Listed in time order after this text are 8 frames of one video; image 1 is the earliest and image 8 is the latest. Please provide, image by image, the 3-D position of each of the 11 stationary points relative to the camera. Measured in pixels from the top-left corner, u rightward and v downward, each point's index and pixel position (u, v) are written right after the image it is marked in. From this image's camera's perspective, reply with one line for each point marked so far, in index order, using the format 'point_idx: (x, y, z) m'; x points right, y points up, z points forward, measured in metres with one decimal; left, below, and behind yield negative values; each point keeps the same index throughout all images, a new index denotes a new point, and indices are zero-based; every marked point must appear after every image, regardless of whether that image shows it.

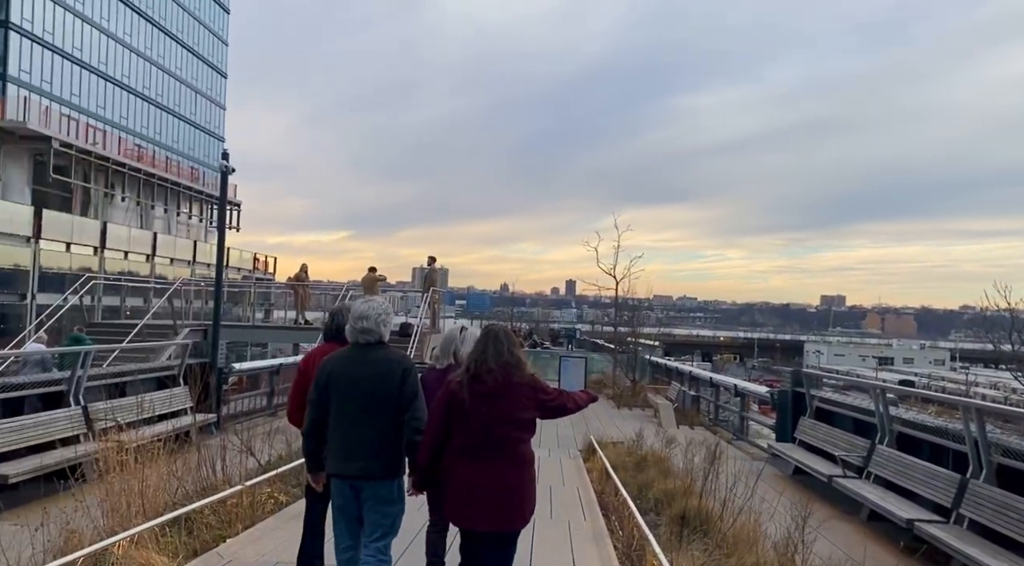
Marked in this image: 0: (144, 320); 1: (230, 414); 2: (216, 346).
0: (-9.3, -1.0, +19.5) m
1: (-4.9, -2.3, +13.5) m
2: (-4.8, -1.0, +12.4) m
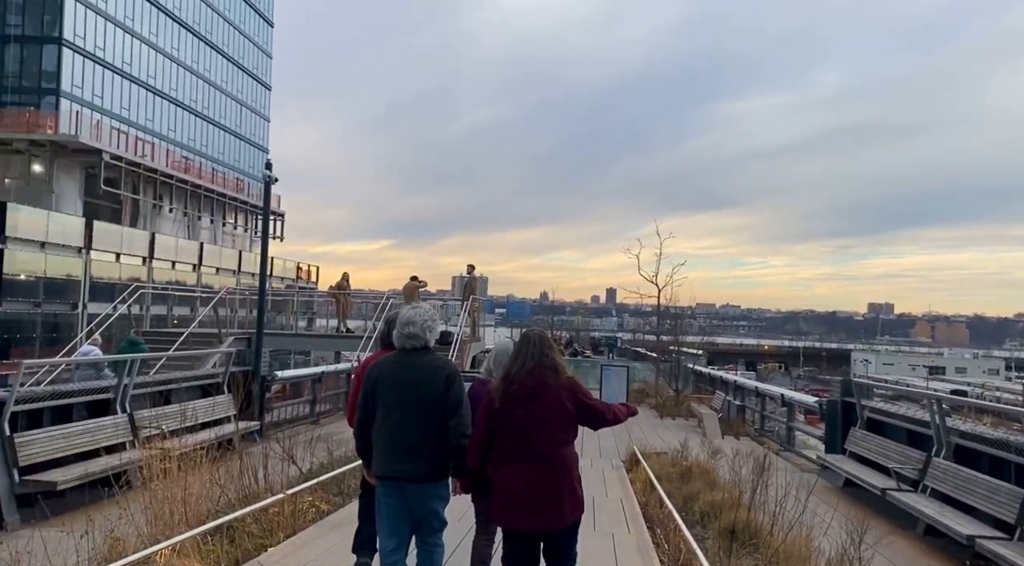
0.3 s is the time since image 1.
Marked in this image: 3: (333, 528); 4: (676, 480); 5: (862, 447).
0: (-8.3, -1.2, +19.8) m
1: (-4.2, -2.5, +13.6) m
2: (-4.1, -1.2, +12.5) m
3: (-1.3, -1.8, +5.7) m
4: (+1.8, -2.1, +8.2) m
5: (+4.2, -2.0, +9.3) m
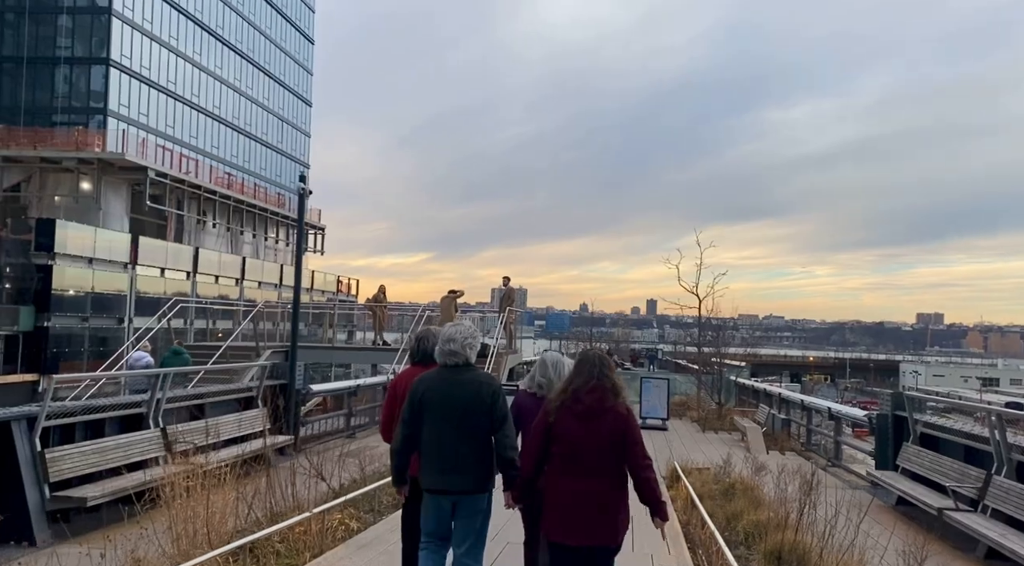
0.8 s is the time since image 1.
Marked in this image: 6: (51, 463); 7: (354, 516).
0: (-7.4, -1.5, +20.0) m
1: (-3.6, -2.7, +13.6) m
2: (-3.5, -1.4, +12.5) m
3: (-1.1, -1.9, +5.6) m
4: (+2.2, -2.2, +7.9) m
5: (+4.6, -2.1, +8.9) m
6: (-4.2, -1.6, +7.0) m
7: (-1.3, -1.9, +6.3) m
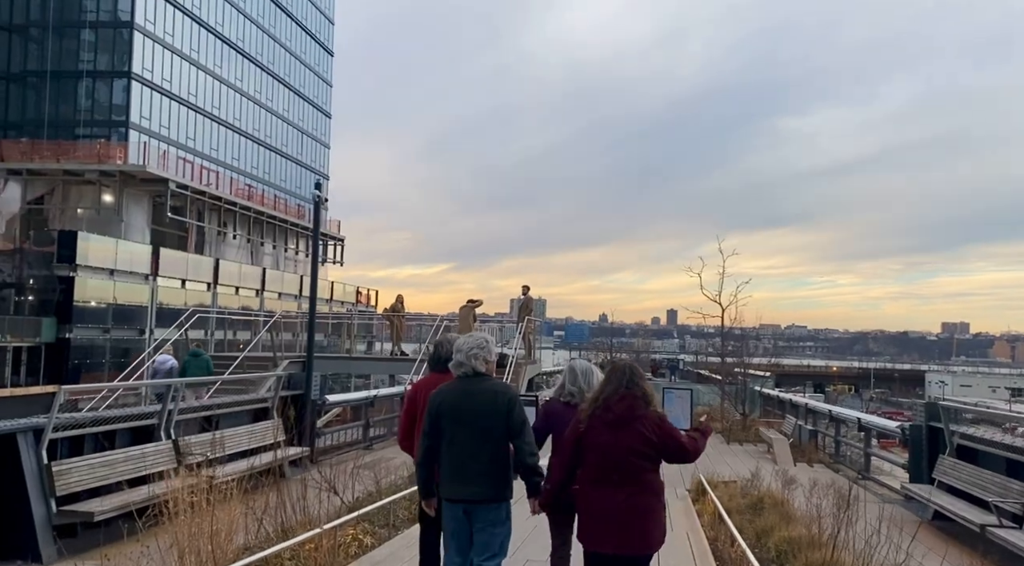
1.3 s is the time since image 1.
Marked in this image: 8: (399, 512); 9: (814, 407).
0: (-6.9, -1.8, +20.0) m
1: (-3.2, -2.8, +13.4) m
2: (-3.2, -1.5, +12.3) m
3: (-0.9, -1.9, +5.4) m
4: (+2.3, -2.2, +7.6) m
5: (+4.9, -2.1, +8.5) m
6: (-4.0, -1.7, +6.9) m
7: (-1.1, -1.9, +6.1) m
8: (-1.0, -2.0, +6.9) m
9: (+6.2, -2.5, +15.9) m
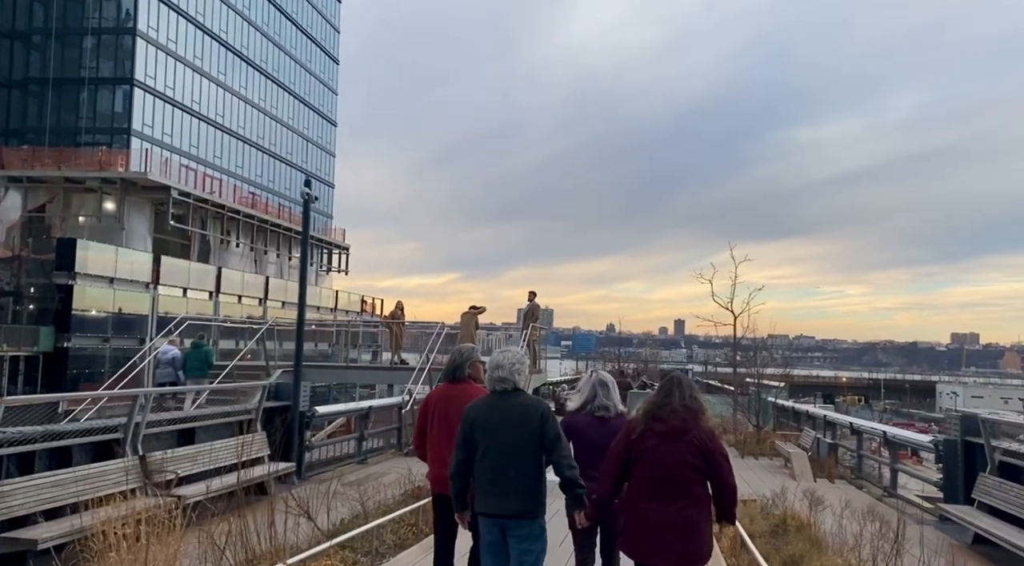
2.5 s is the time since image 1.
0: (-6.8, -2.0, +19.4) m
1: (-3.2, -2.9, +12.8) m
2: (-3.2, -1.6, +11.7) m
3: (-1.0, -1.9, +4.7) m
4: (+2.4, -2.3, +6.9) m
5: (+4.9, -2.2, +7.9) m
6: (-4.0, -1.7, +6.3) m
7: (-1.1, -1.9, +5.5) m
8: (-1.0, -2.0, +6.2) m
9: (+6.3, -2.7, +15.2) m
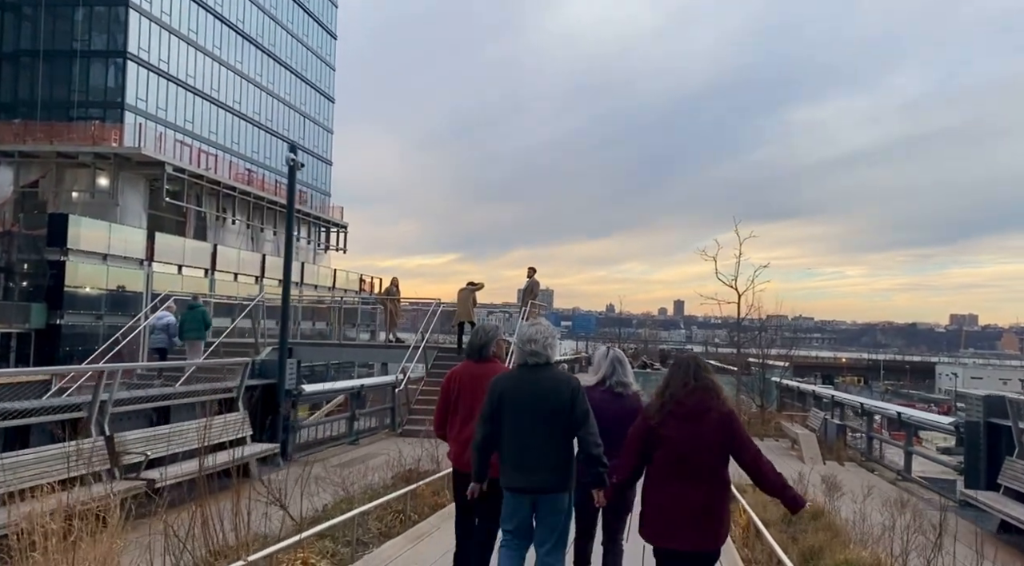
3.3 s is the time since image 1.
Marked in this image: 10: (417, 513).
0: (-6.8, -1.4, +19.0) m
1: (-3.2, -2.5, +12.4) m
2: (-3.2, -1.2, +11.3) m
3: (-1.0, -1.7, +4.3) m
4: (+2.3, -2.0, +6.5) m
5: (+4.8, -1.9, +7.4) m
6: (-4.1, -1.5, +5.8) m
7: (-1.2, -1.7, +5.0) m
8: (-1.0, -1.8, +5.8) m
9: (+6.3, -2.2, +14.8) m
10: (-0.8, -2.0, +6.7) m
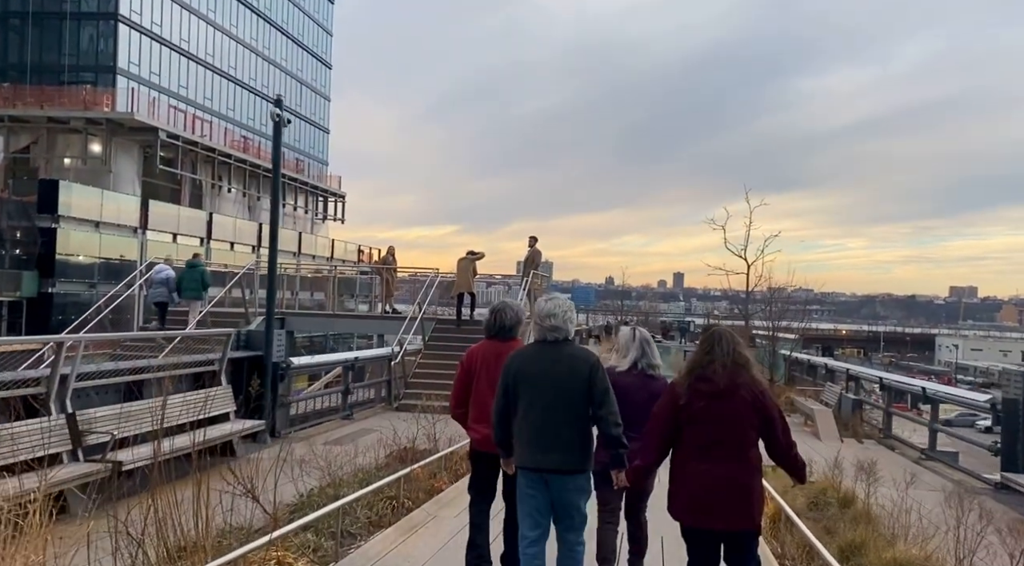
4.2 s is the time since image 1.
0: (-6.8, -0.6, +18.4) m
1: (-3.2, -2.0, +11.9) m
2: (-3.2, -0.7, +10.7) m
3: (-1.0, -1.5, +3.8) m
4: (+2.3, -1.7, +5.9) m
5: (+4.9, -1.6, +6.9) m
6: (-4.0, -1.2, +5.3) m
7: (-1.1, -1.5, +4.5) m
8: (-1.0, -1.6, +5.3) m
9: (+6.3, -1.7, +14.3) m
10: (-0.8, -1.7, +6.2) m
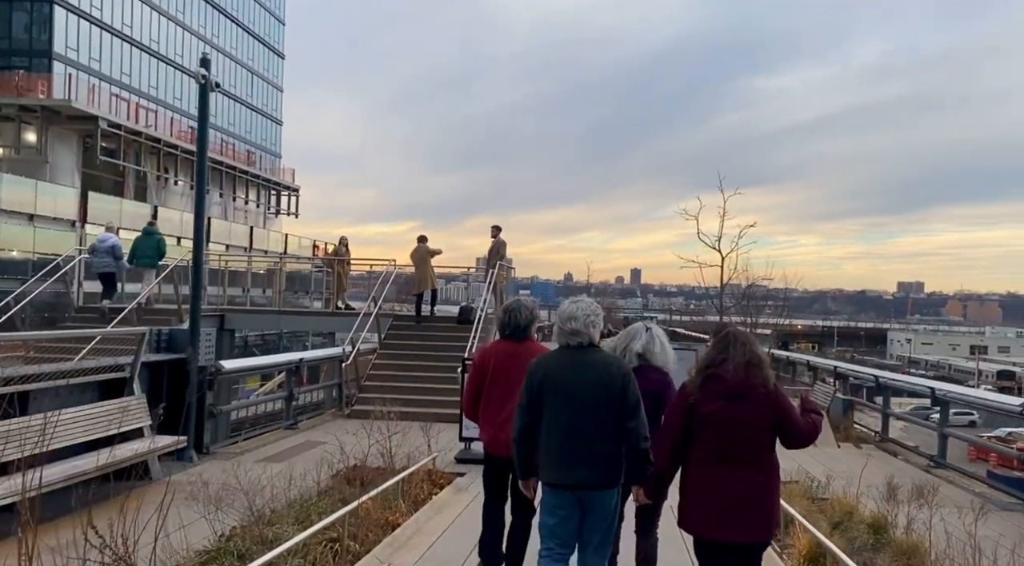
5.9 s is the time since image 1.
0: (-7.6, -0.5, +17.0) m
1: (-3.7, -1.9, +10.7) m
2: (-3.6, -0.7, +9.5) m
3: (-1.0, -1.5, +2.7) m
4: (+2.2, -1.7, +5.0) m
5: (+4.6, -1.5, +6.1) m
6: (-4.2, -1.1, +4.1) m
7: (-1.3, -1.4, +3.4) m
8: (-1.2, -1.5, +4.2) m
9: (+5.7, -1.5, +13.6) m
10: (-1.0, -1.6, +5.1) m
